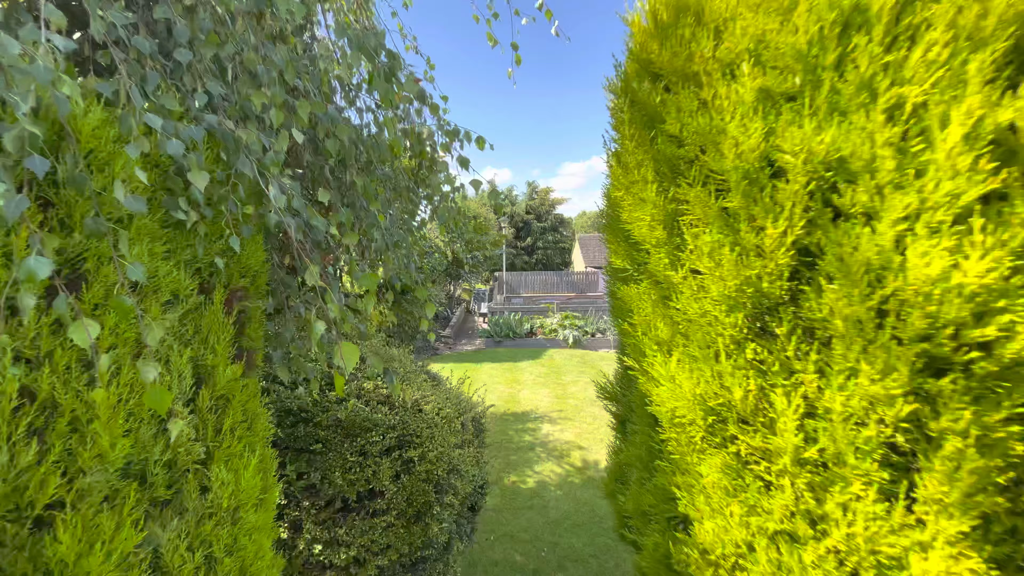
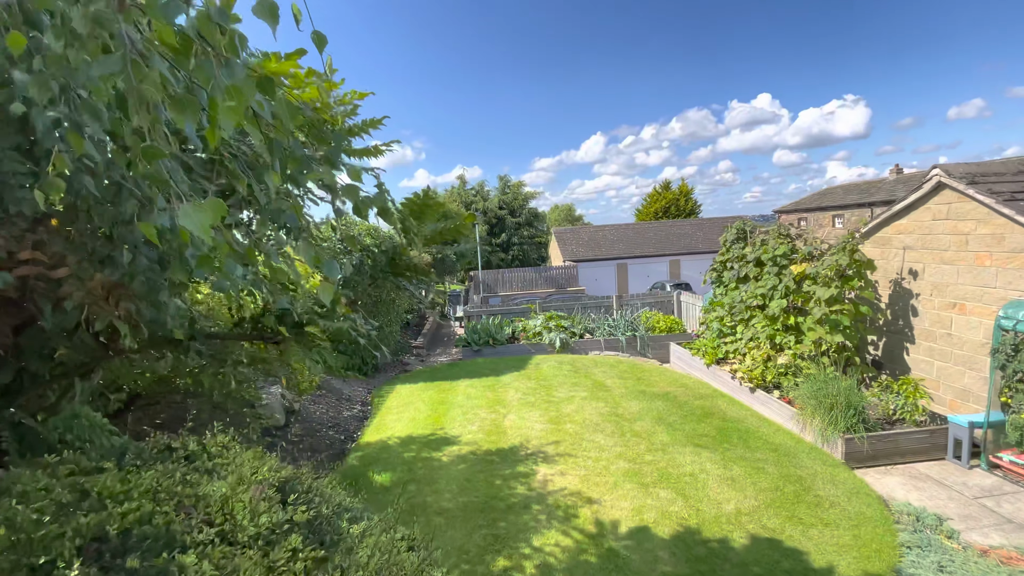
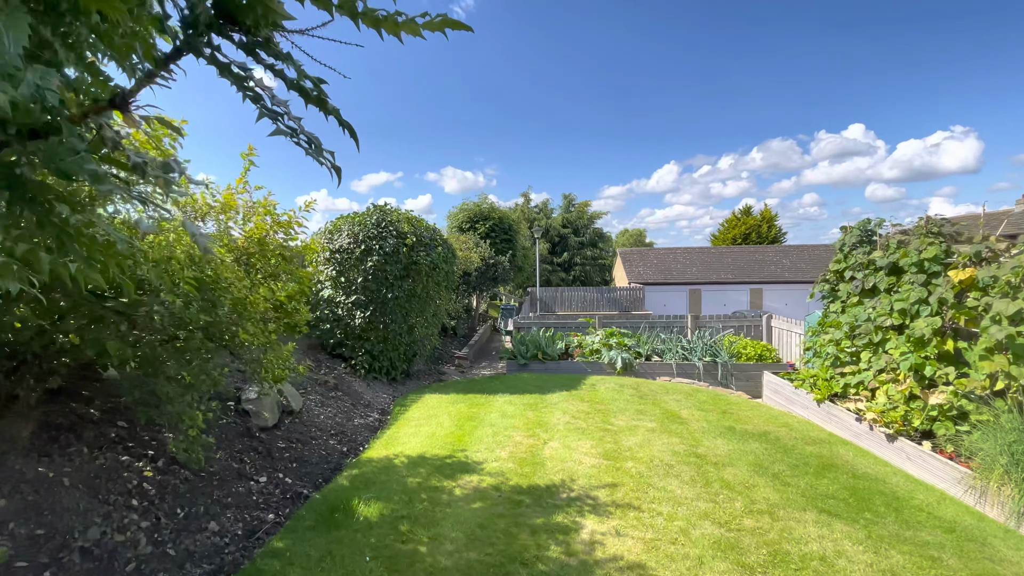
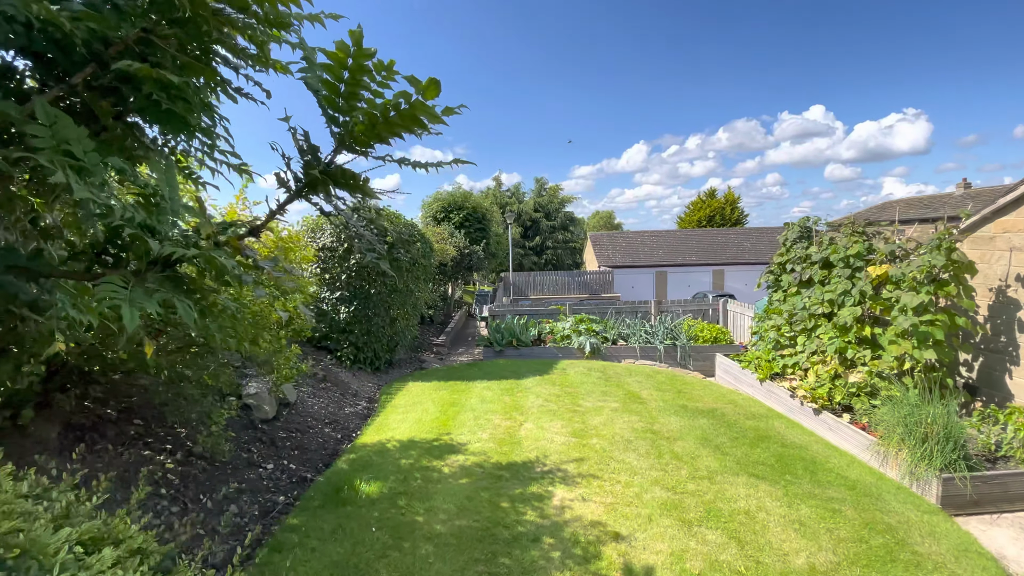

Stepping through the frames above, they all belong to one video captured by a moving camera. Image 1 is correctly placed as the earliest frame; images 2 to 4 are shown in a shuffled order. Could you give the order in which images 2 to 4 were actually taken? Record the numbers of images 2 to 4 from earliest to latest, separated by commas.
2, 4, 3
